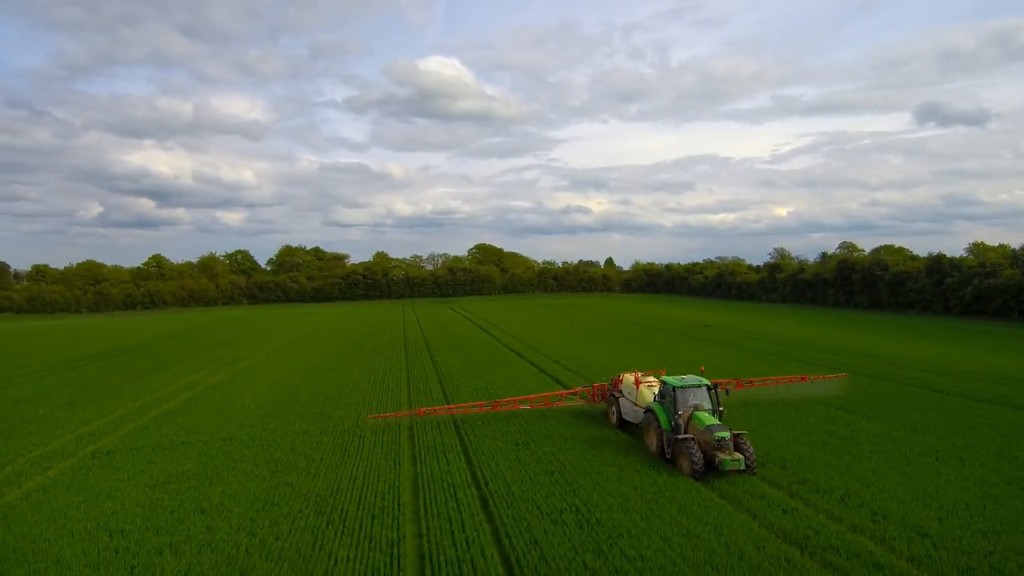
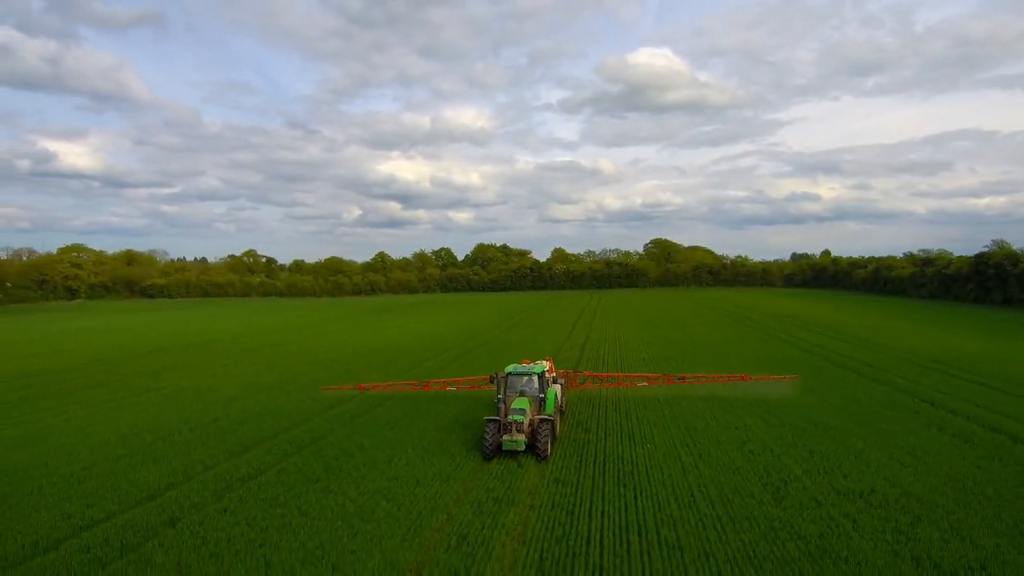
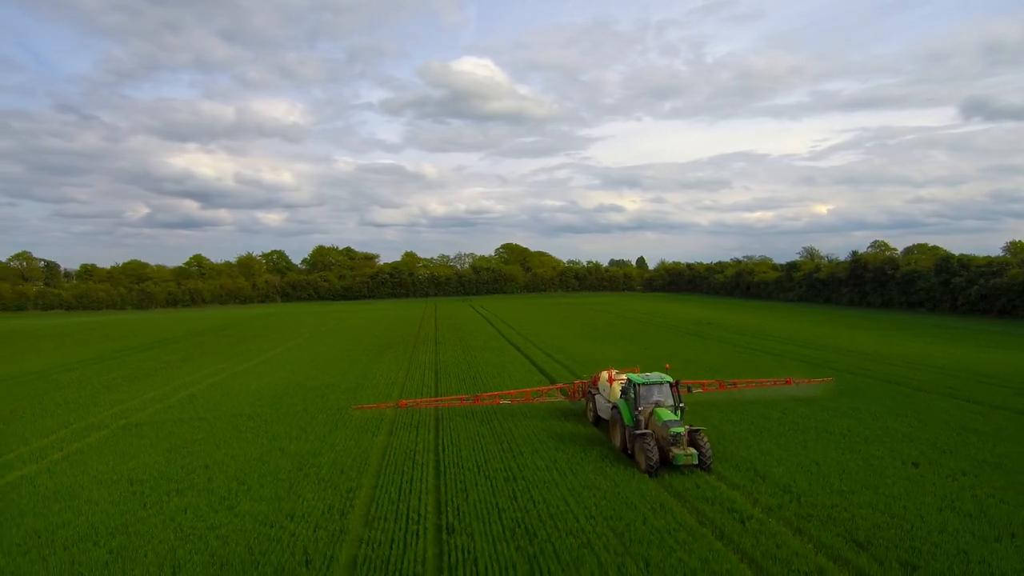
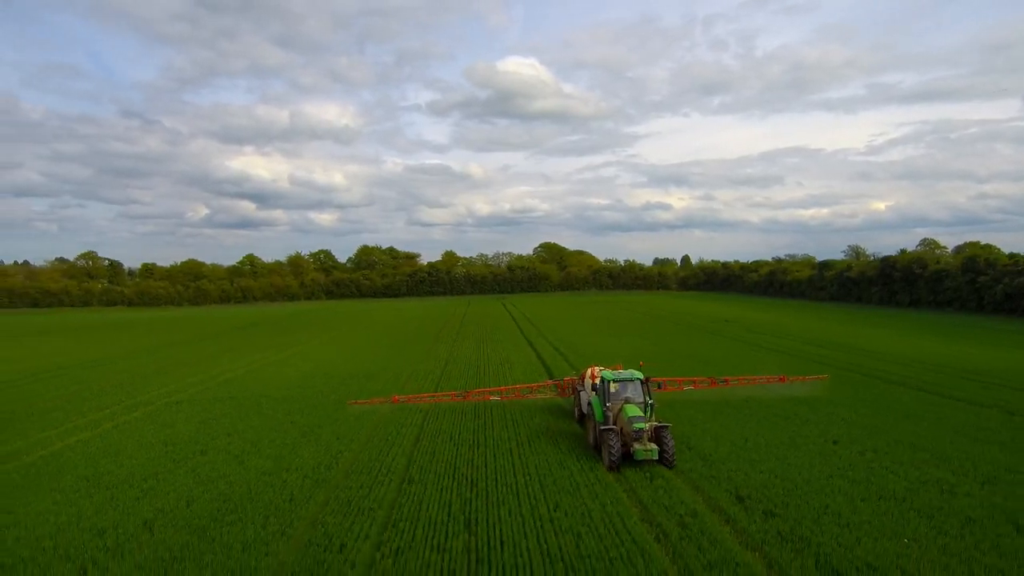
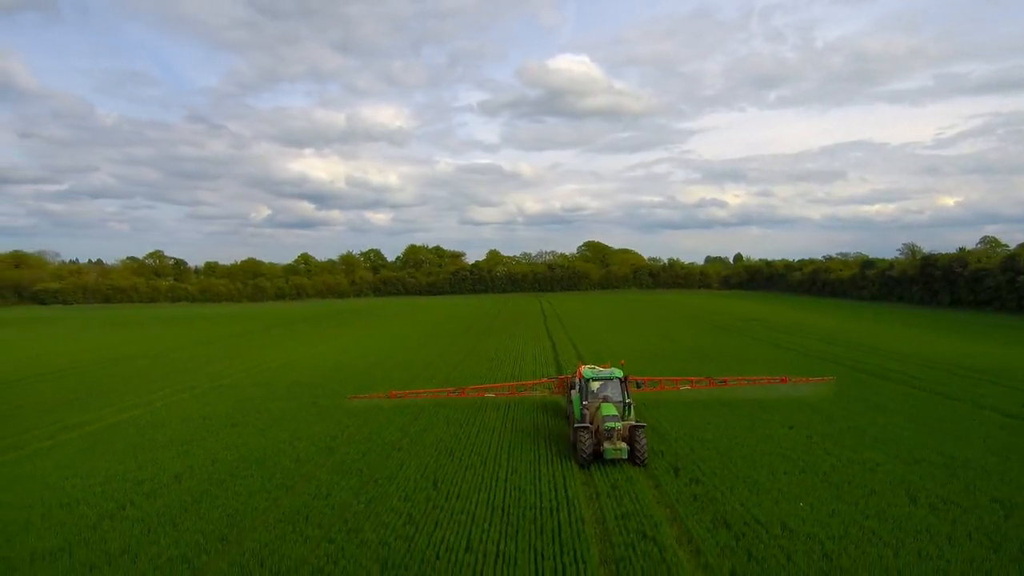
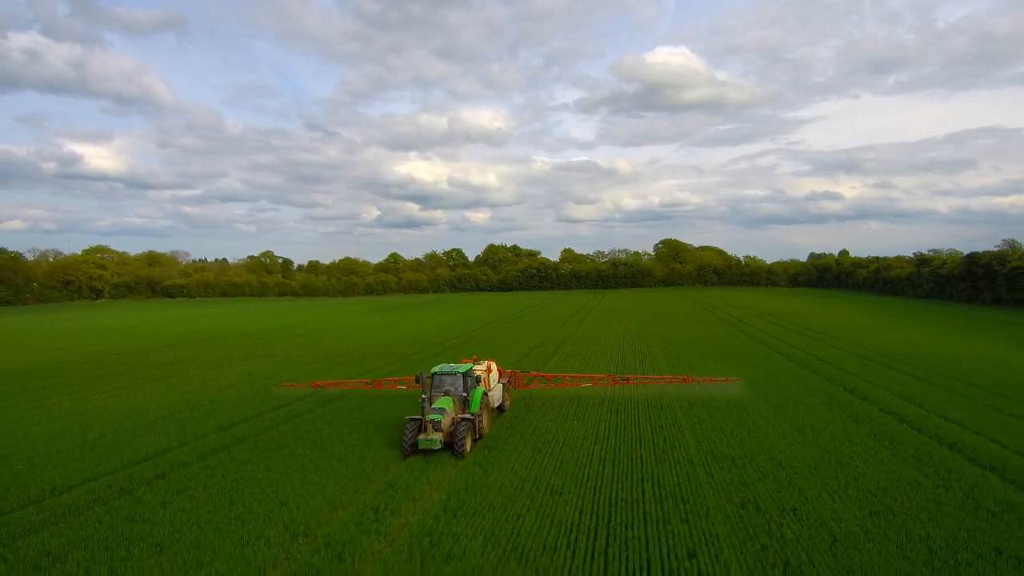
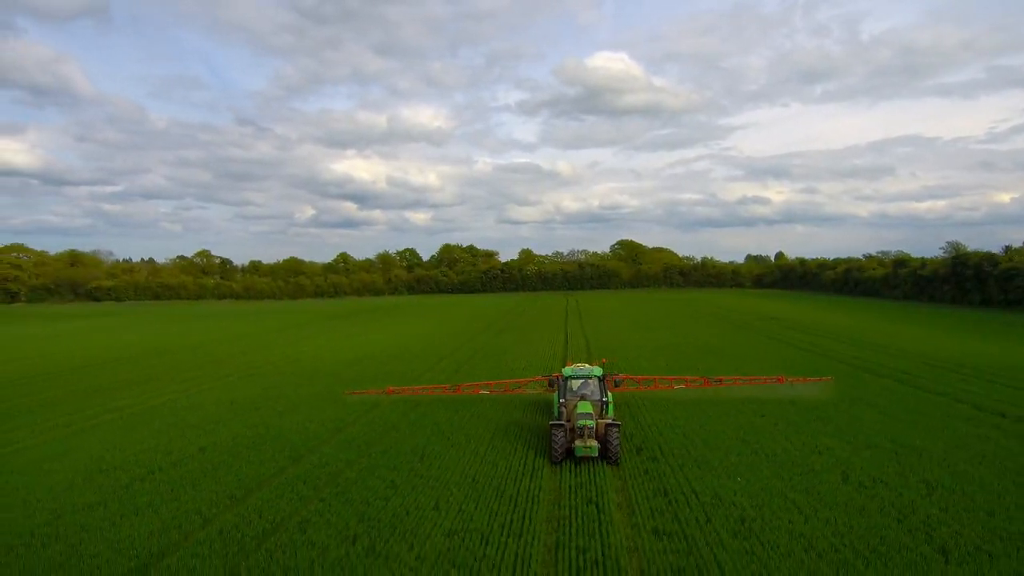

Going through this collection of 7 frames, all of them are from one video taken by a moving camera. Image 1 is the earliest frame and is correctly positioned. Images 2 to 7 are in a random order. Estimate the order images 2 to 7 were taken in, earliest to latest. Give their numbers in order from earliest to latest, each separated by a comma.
3, 4, 5, 7, 2, 6
